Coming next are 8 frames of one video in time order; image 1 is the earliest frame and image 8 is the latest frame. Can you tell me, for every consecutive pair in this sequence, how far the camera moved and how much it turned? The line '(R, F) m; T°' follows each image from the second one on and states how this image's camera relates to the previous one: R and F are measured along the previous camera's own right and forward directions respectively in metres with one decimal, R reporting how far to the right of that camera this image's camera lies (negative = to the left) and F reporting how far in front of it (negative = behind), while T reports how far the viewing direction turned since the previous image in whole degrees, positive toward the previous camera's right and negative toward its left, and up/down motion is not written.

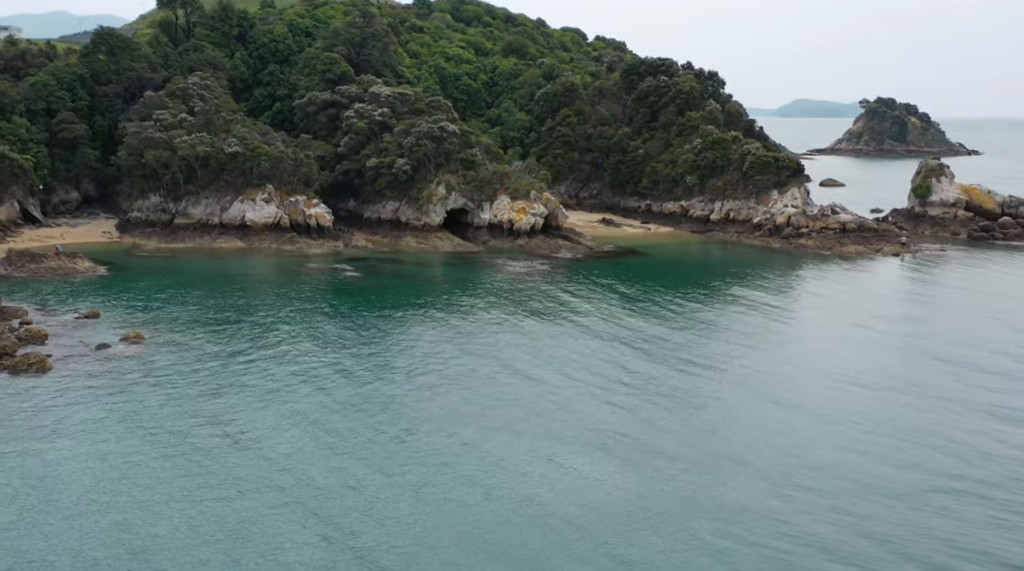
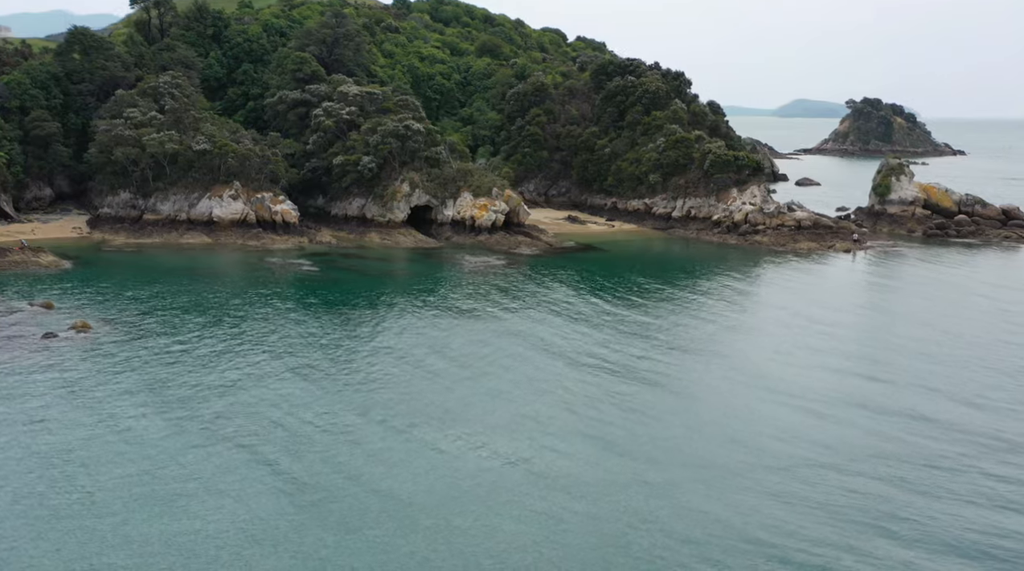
(+2.7, -1.5) m; 0°
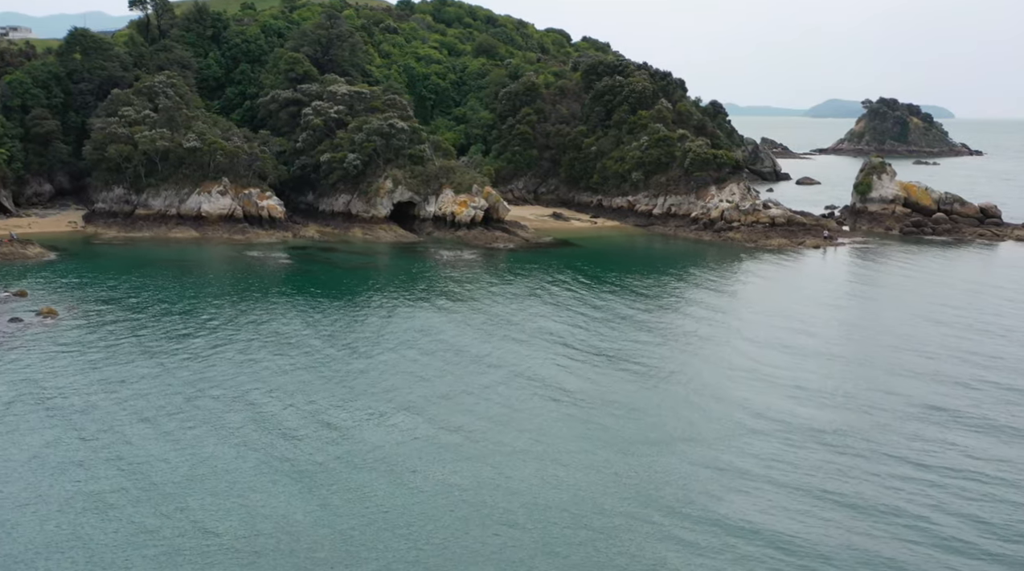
(+3.7, -1.7) m; -2°
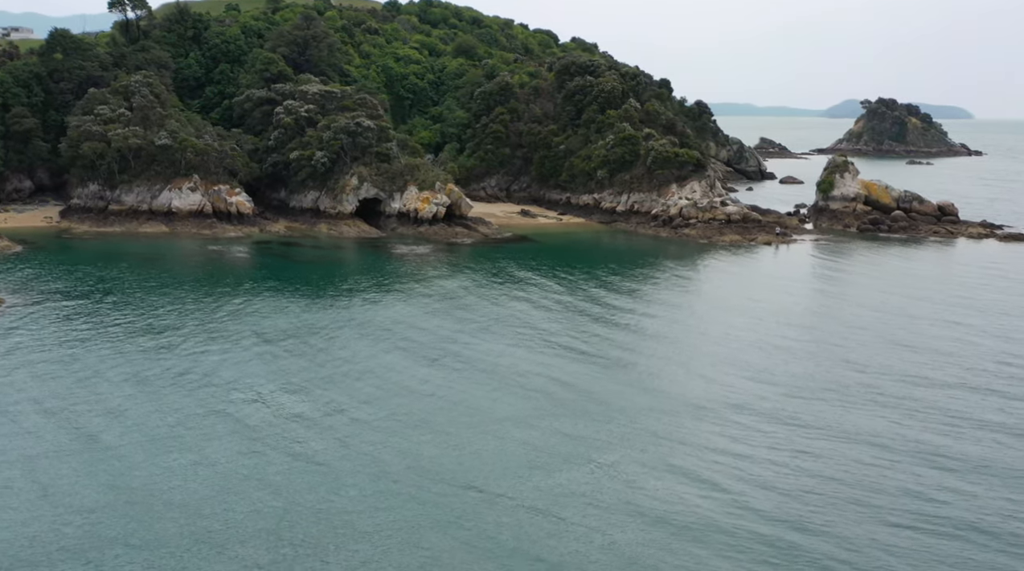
(+4.0, -1.7) m; -1°
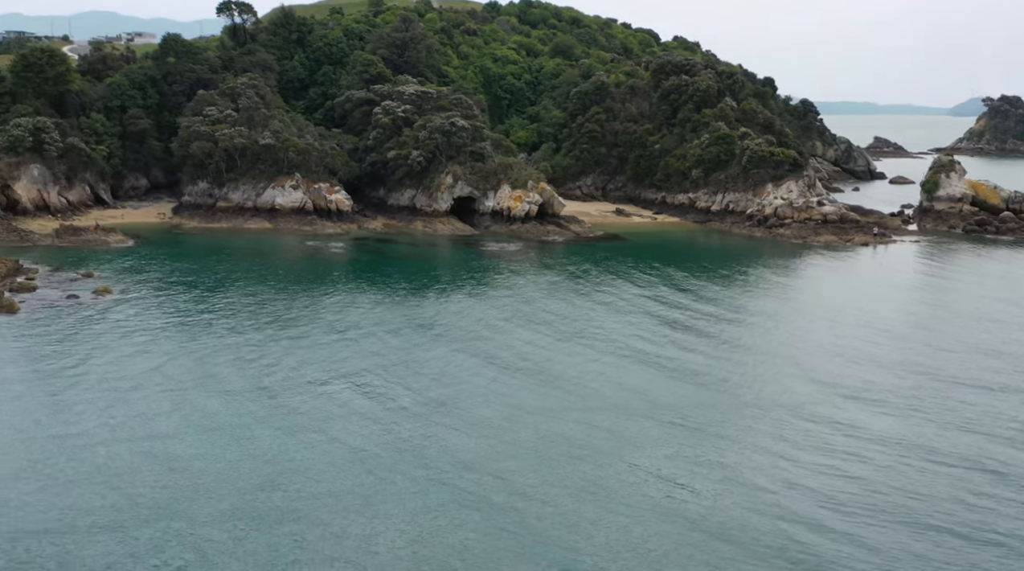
(+1.0, -0.5) m; -6°
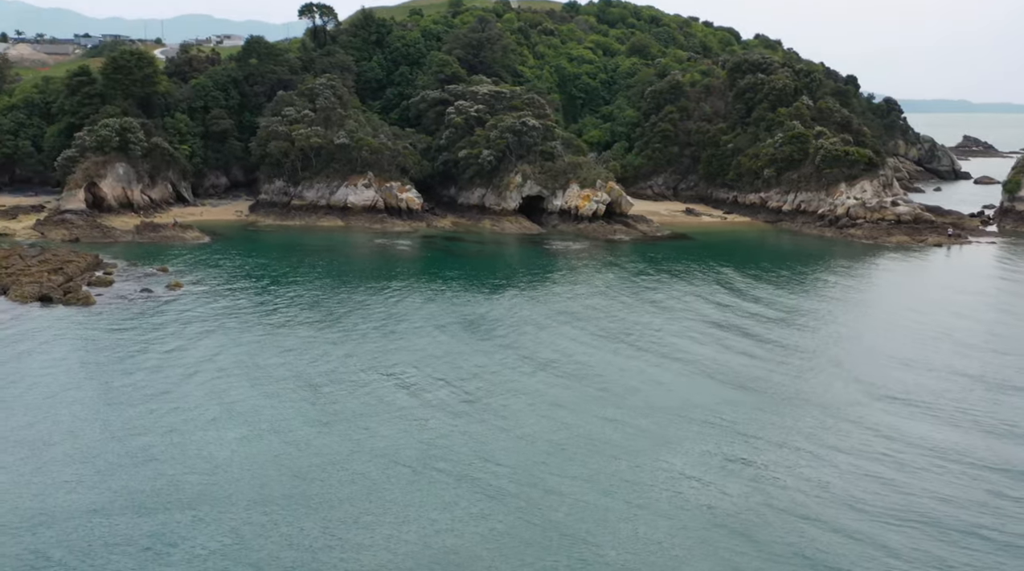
(+1.3, -0.5) m; -5°
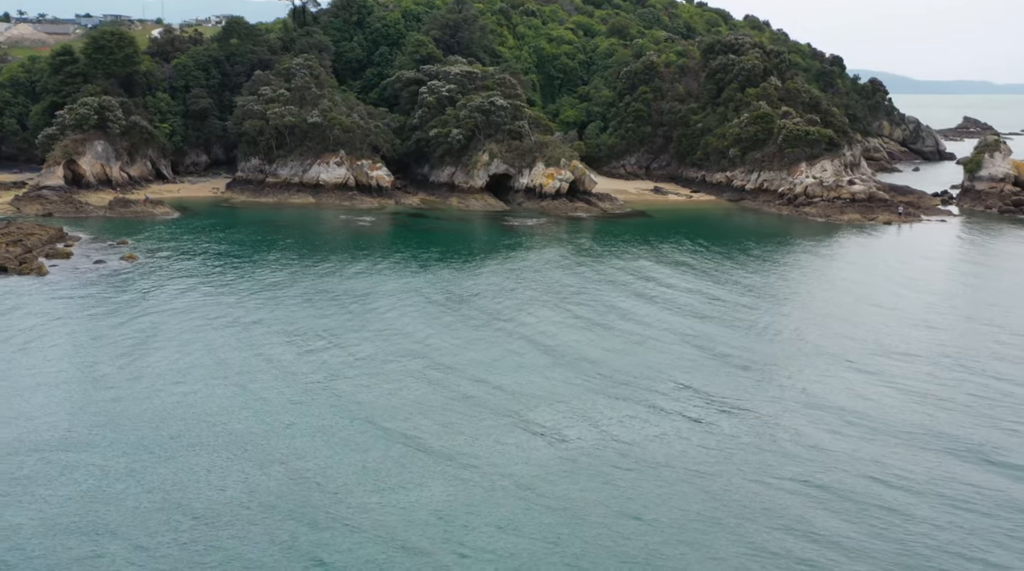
(+3.9, -1.9) m; -1°
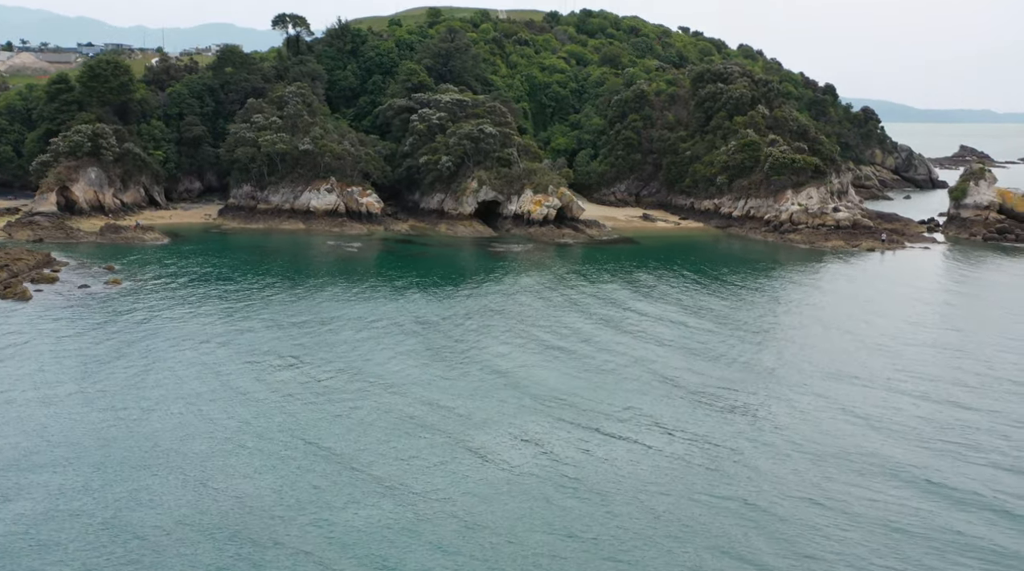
(+1.2, -0.5) m; 0°
